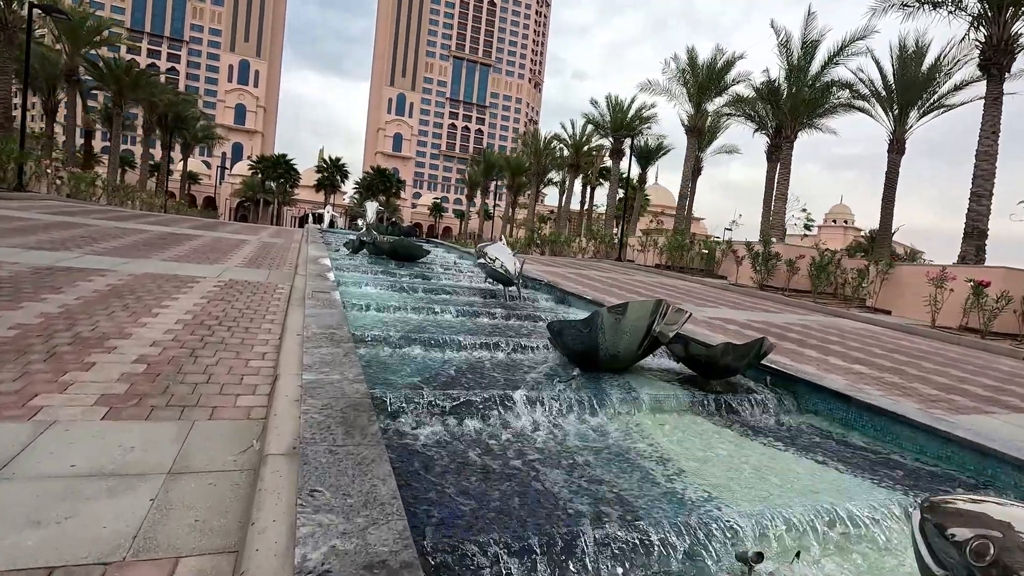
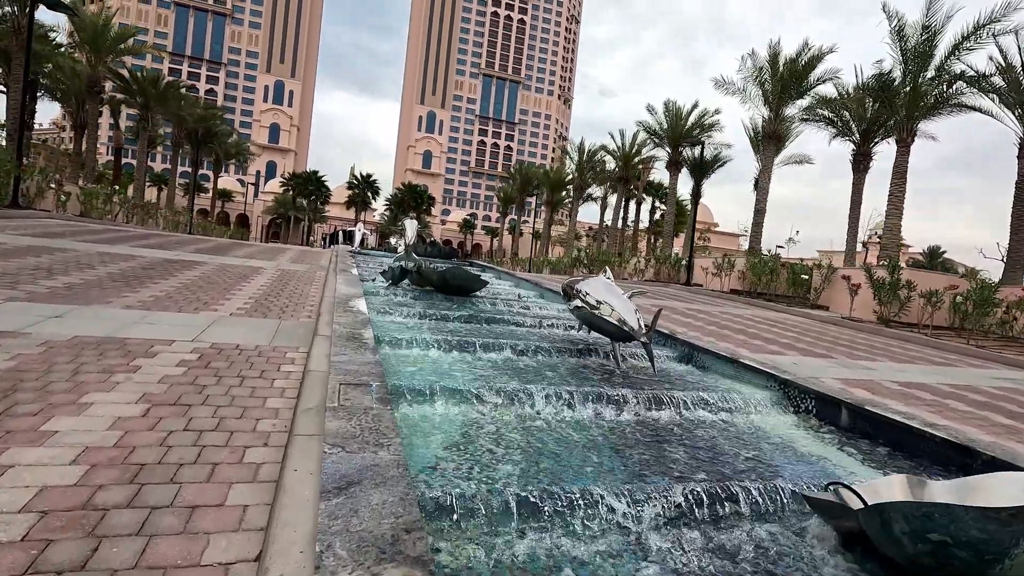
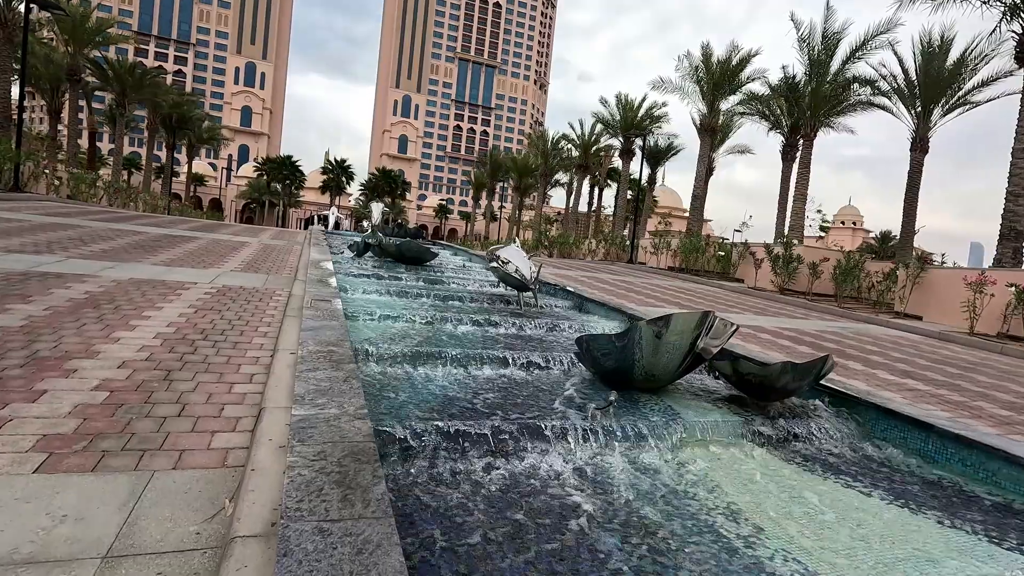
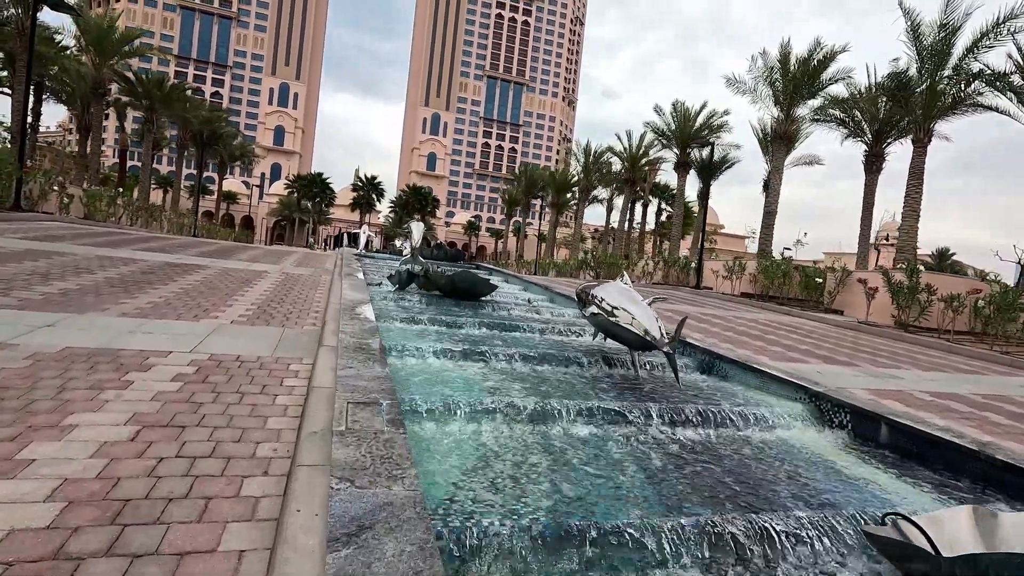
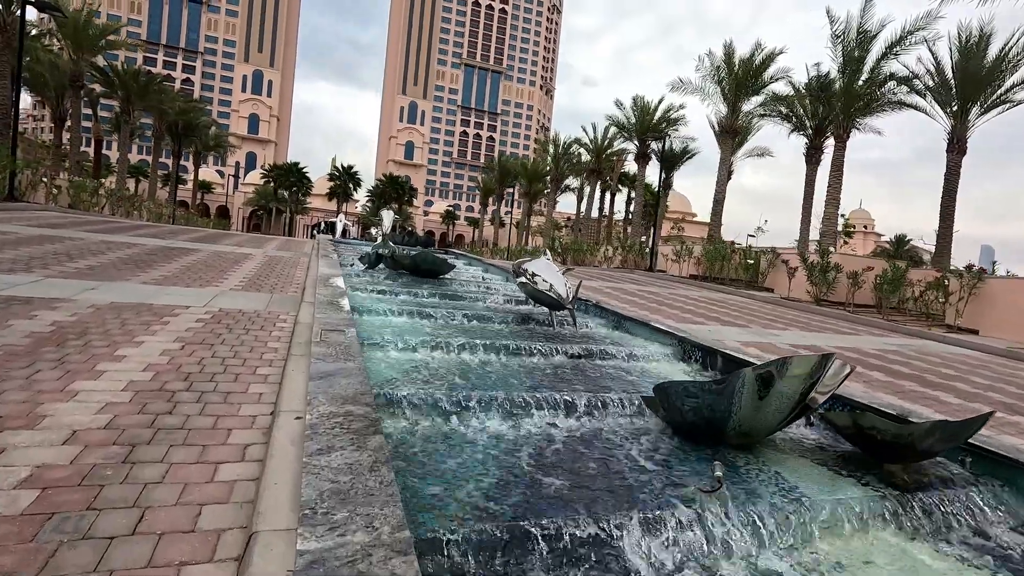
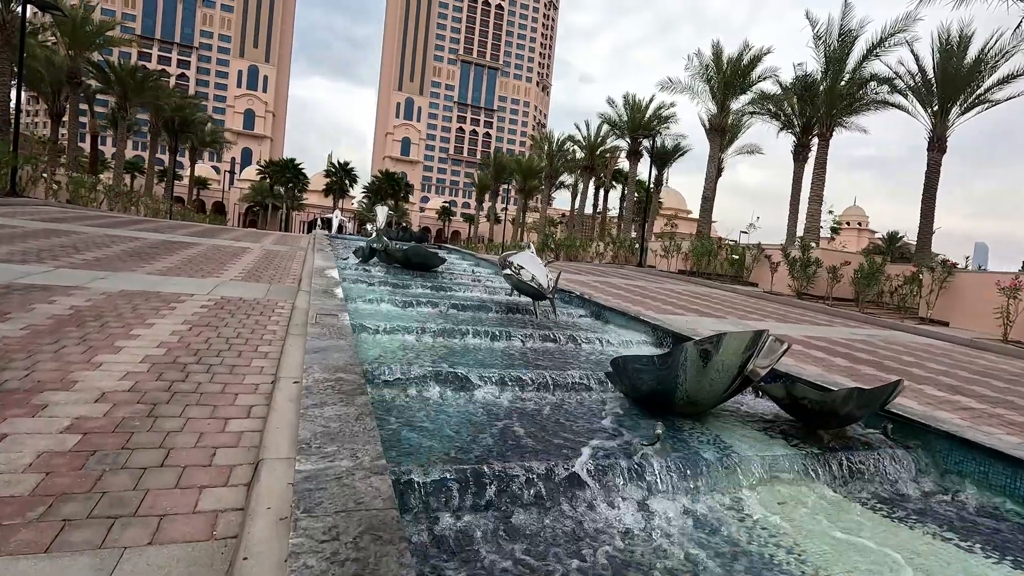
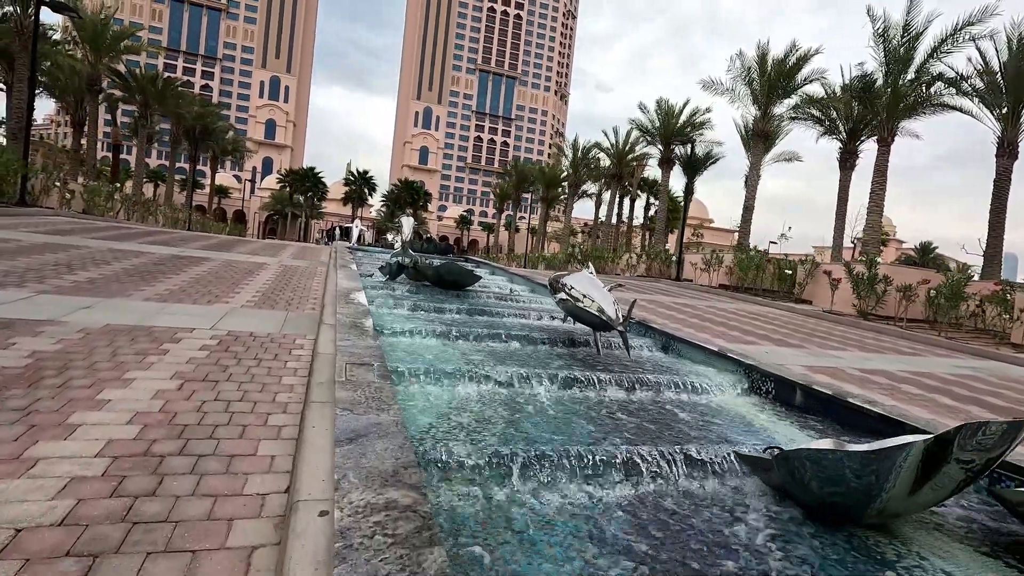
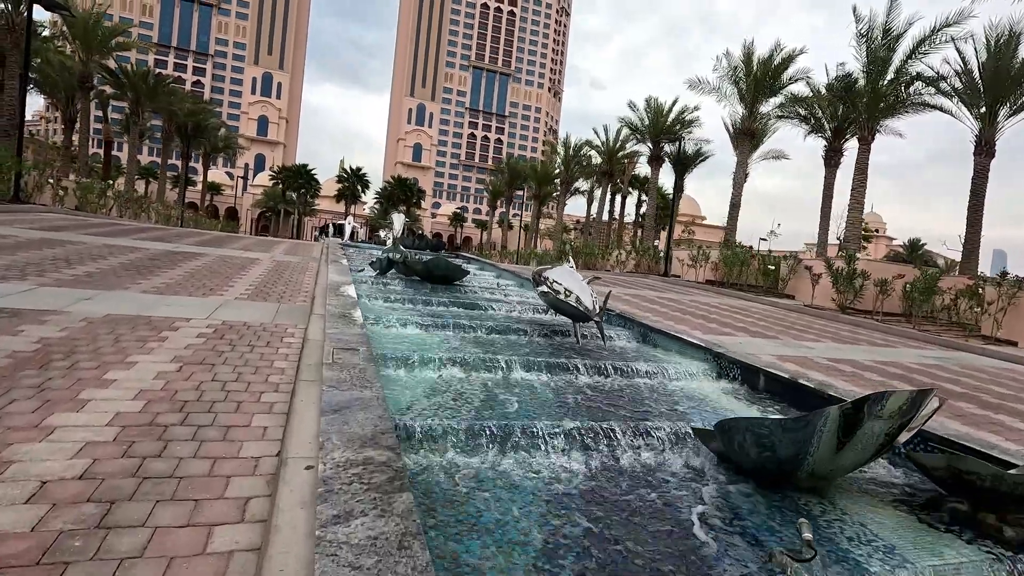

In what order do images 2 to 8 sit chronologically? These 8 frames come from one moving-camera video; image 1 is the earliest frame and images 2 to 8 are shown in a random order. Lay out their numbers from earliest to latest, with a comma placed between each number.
3, 6, 5, 8, 7, 2, 4
